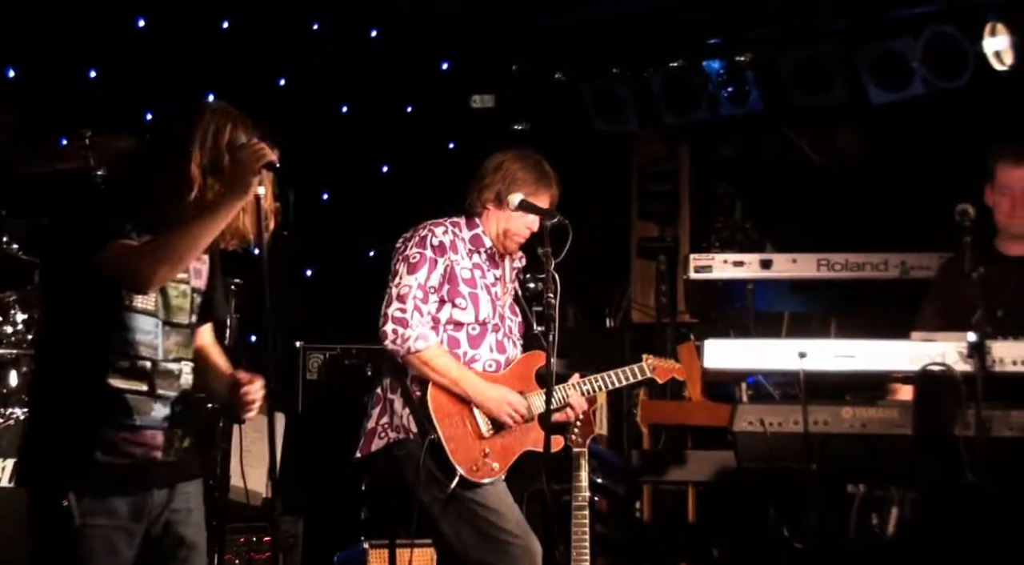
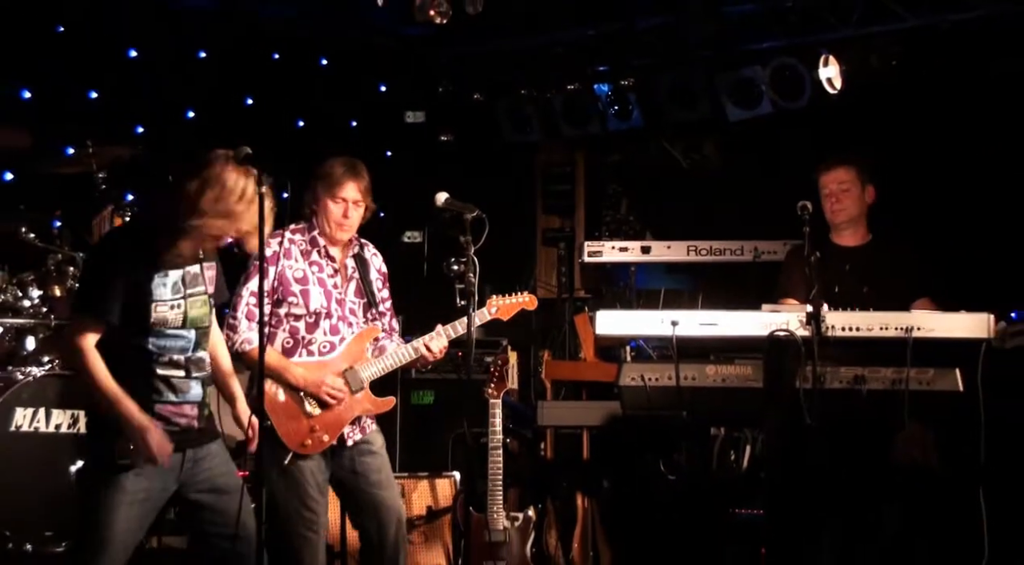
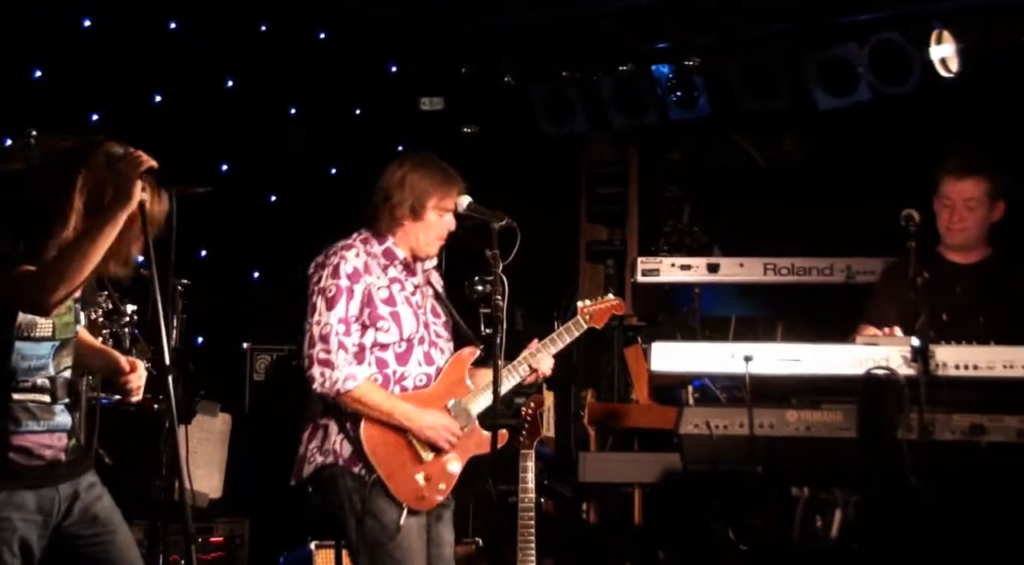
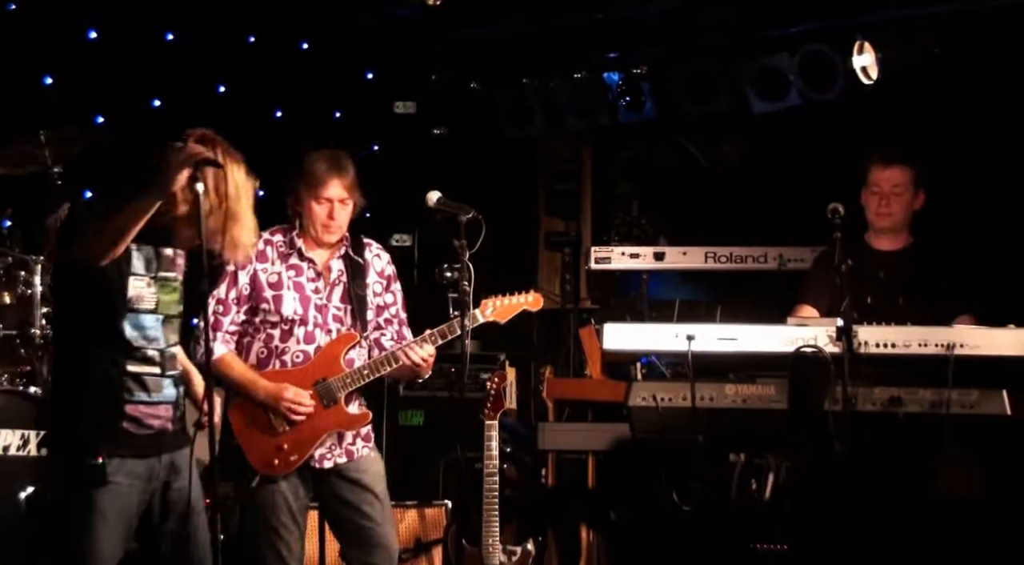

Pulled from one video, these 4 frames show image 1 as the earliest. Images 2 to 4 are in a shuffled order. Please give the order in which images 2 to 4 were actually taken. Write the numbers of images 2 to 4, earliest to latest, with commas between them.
3, 4, 2
